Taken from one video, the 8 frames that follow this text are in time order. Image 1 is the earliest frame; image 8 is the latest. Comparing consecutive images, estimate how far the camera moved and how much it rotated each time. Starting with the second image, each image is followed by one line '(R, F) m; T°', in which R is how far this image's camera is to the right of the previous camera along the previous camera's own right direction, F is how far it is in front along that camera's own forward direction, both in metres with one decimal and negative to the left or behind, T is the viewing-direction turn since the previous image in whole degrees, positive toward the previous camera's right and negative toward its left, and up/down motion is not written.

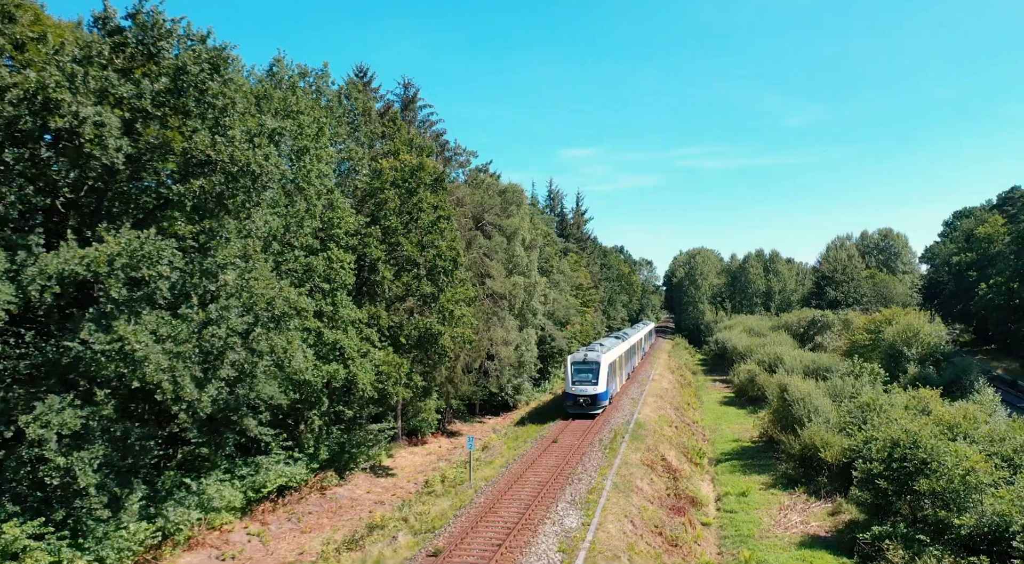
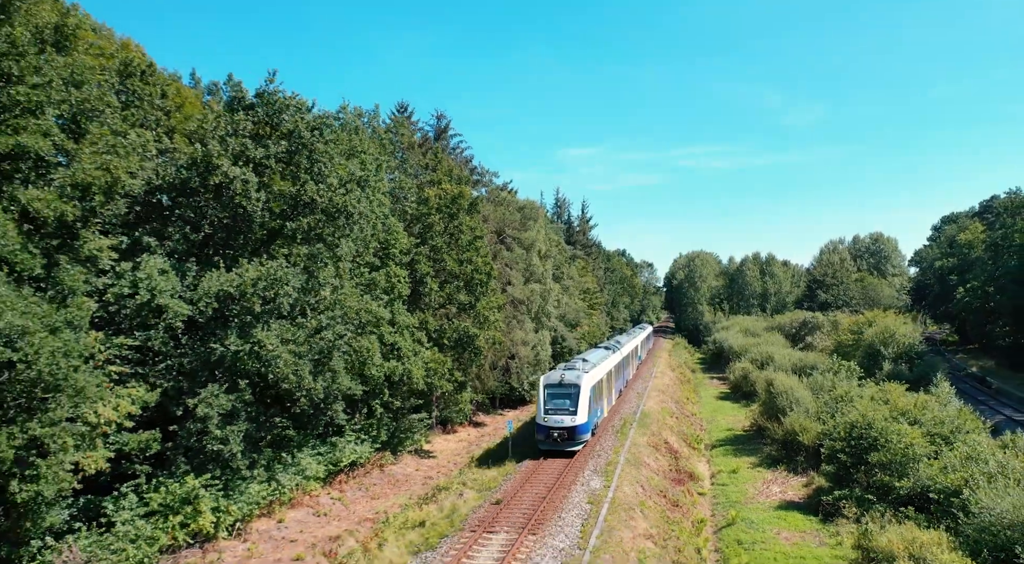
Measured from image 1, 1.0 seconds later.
(-1.2, -4.8) m; 0°
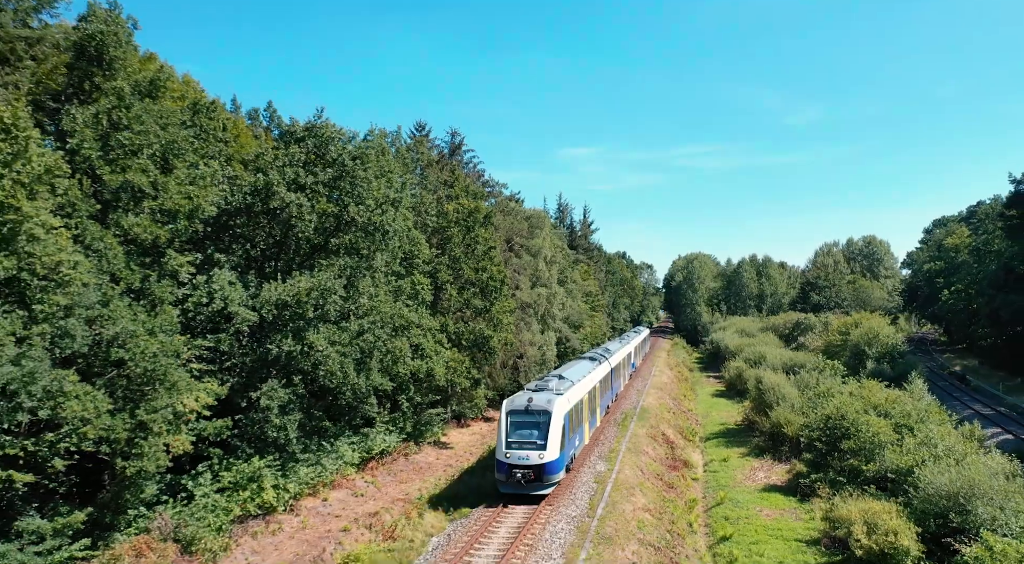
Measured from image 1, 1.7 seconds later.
(-0.6, -3.2) m; 0°
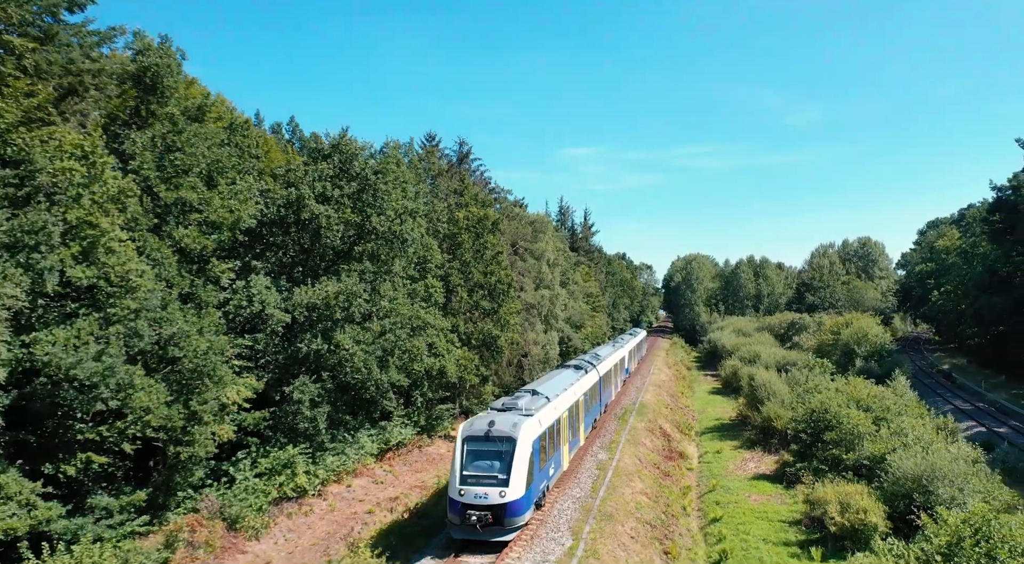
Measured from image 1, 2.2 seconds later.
(-0.3, -2.2) m; 0°
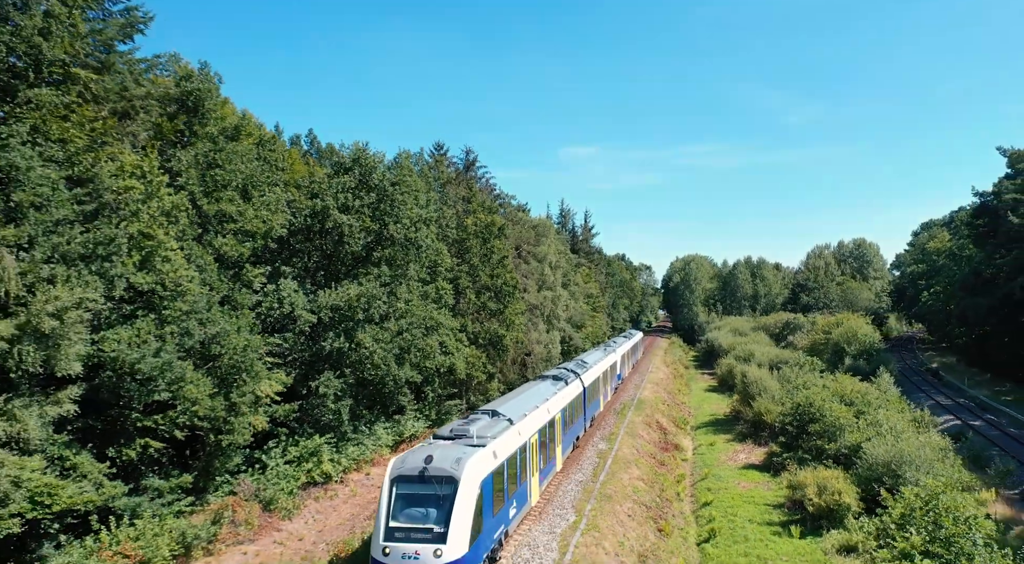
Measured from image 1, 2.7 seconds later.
(-0.3, -2.2) m; 0°
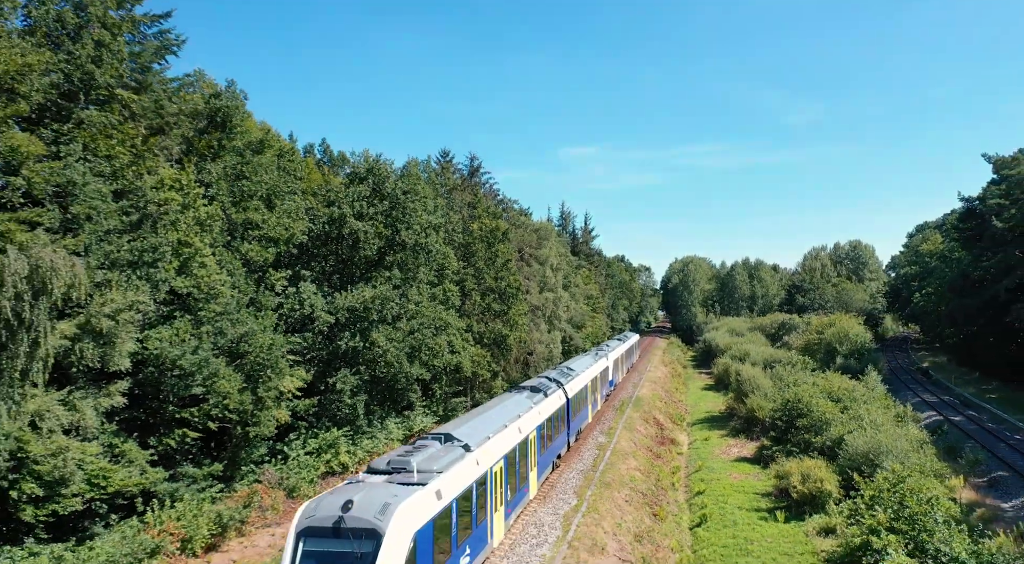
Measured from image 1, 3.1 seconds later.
(-0.2, -1.8) m; 0°
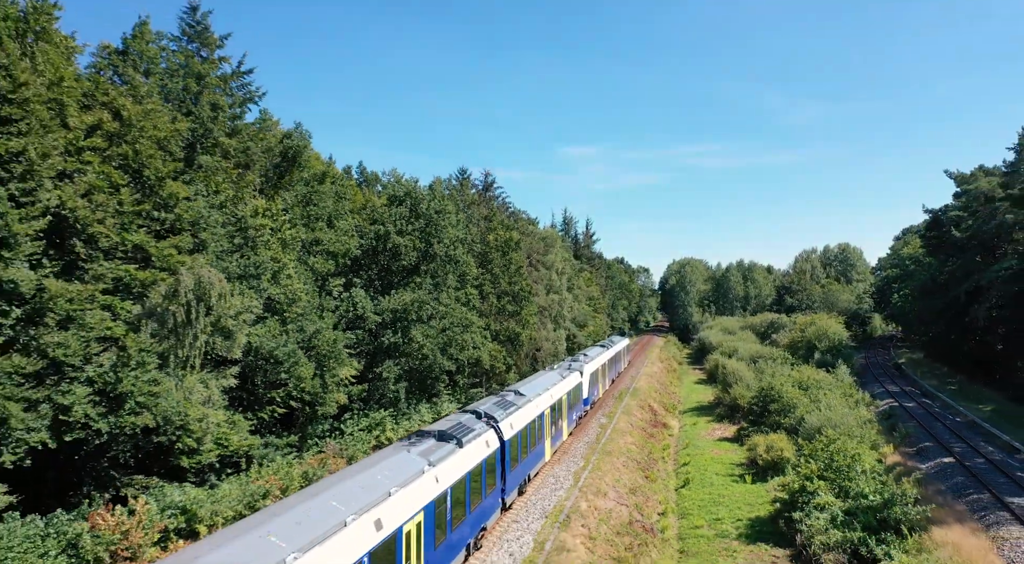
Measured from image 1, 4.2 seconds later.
(-0.8, -5.7) m; 0°
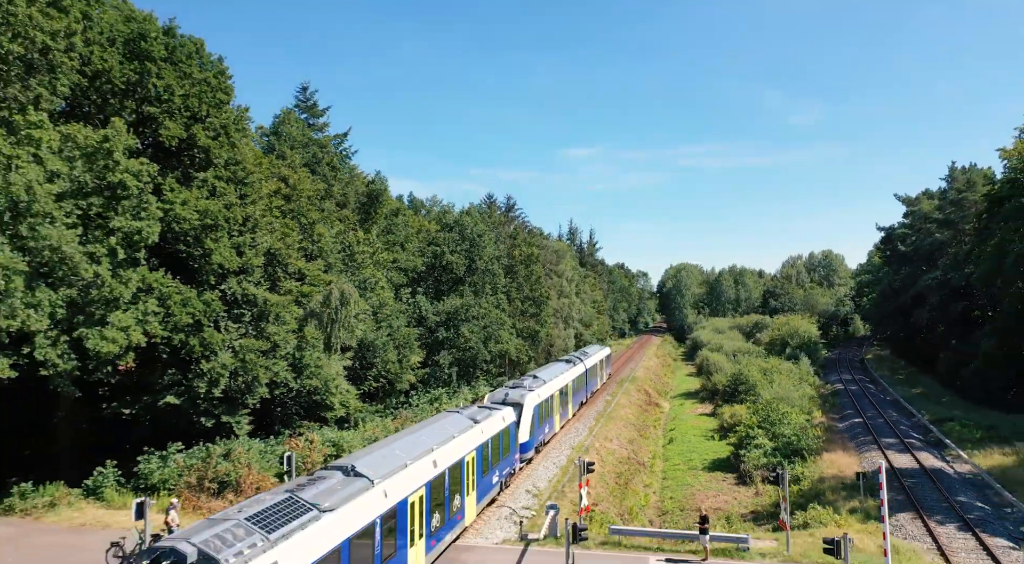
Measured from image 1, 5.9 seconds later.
(-1.7, -10.4) m; 0°
